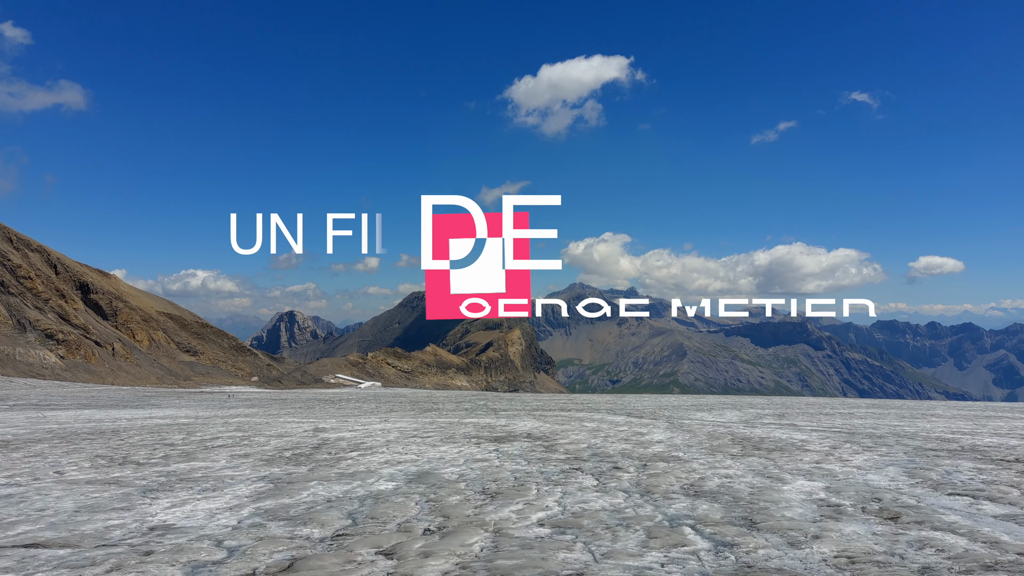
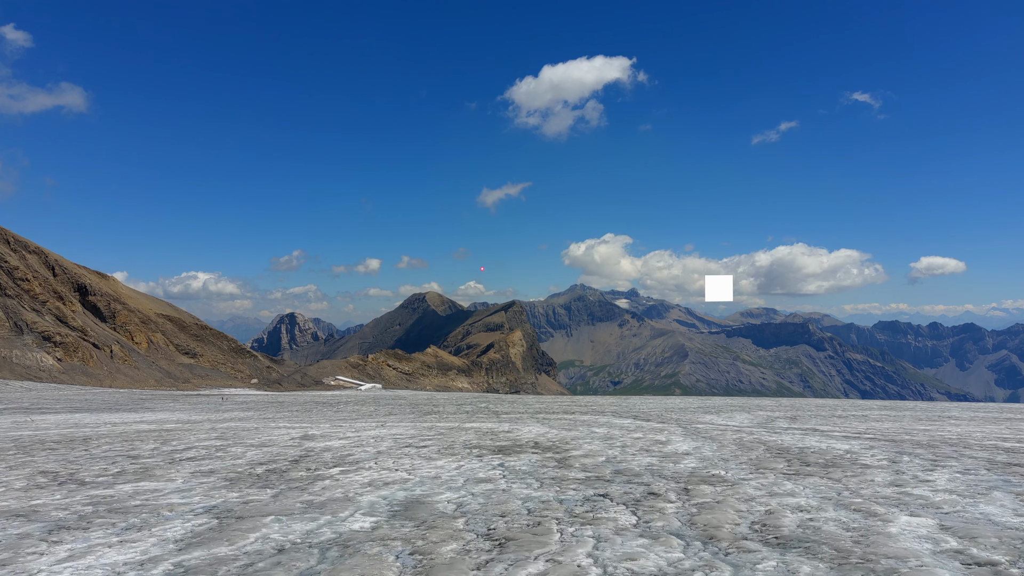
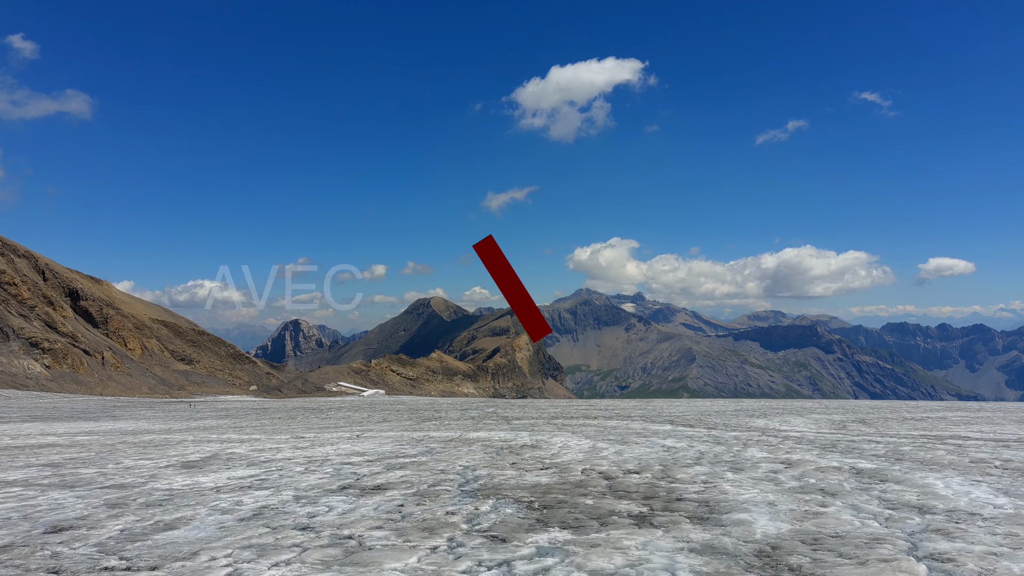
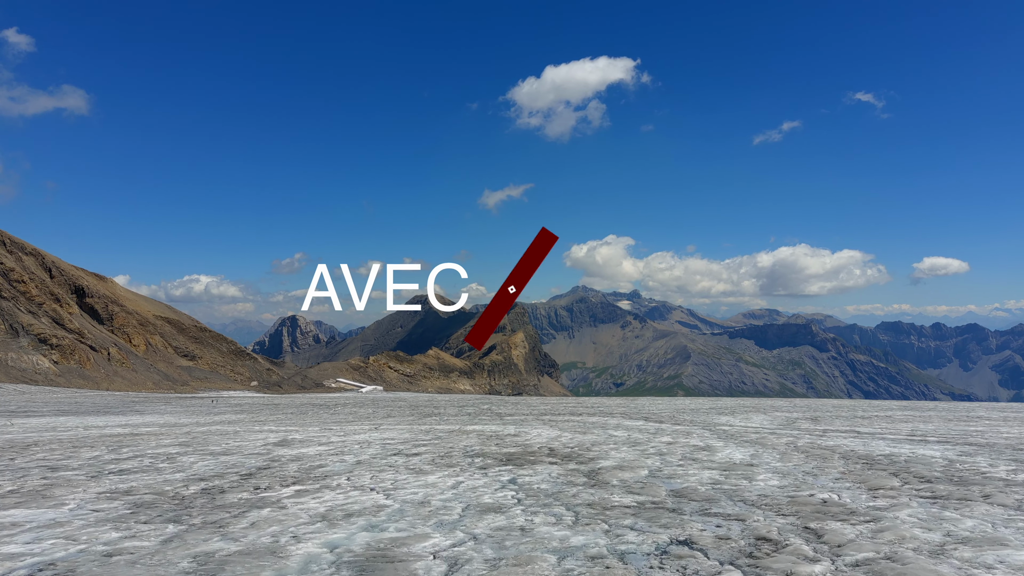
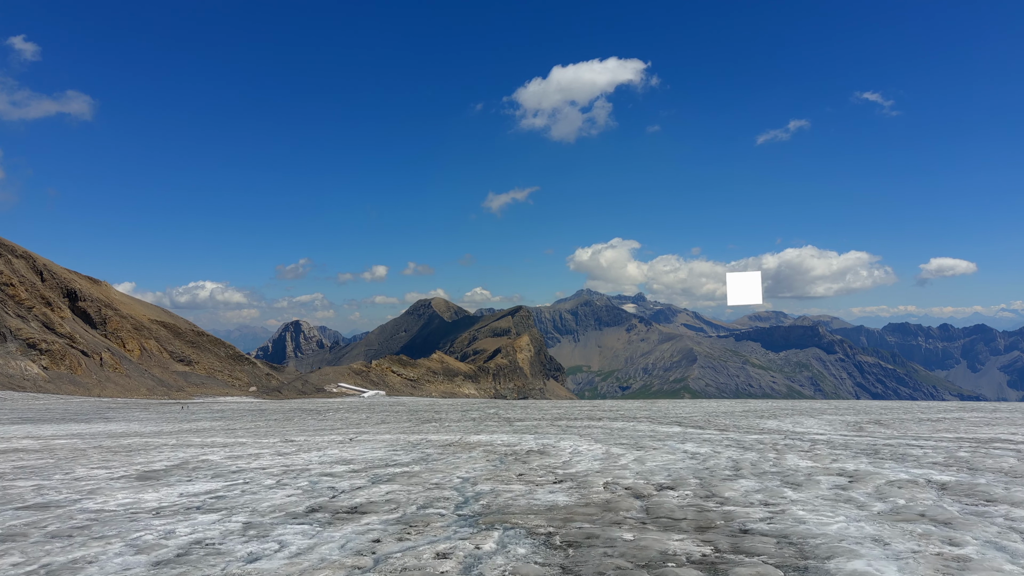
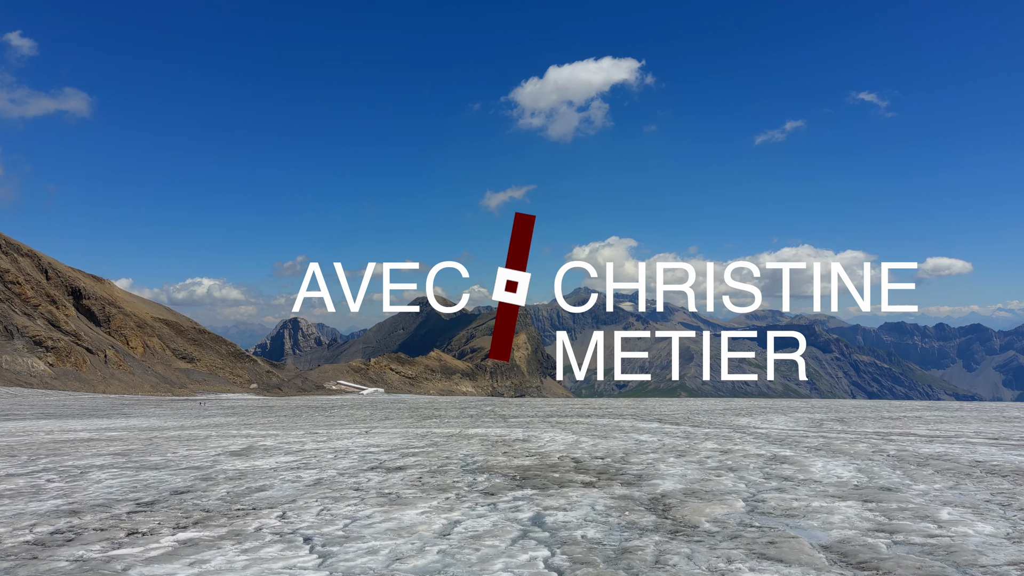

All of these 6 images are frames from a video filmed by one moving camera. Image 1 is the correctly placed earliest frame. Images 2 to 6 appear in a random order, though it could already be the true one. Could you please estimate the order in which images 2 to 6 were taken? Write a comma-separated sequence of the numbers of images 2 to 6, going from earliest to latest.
2, 4, 6, 3, 5
